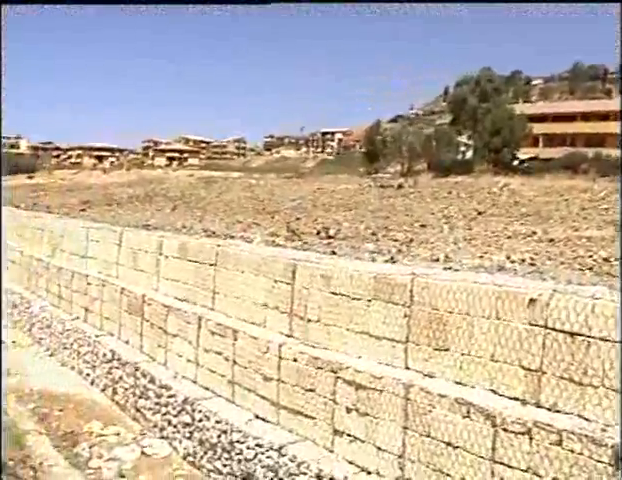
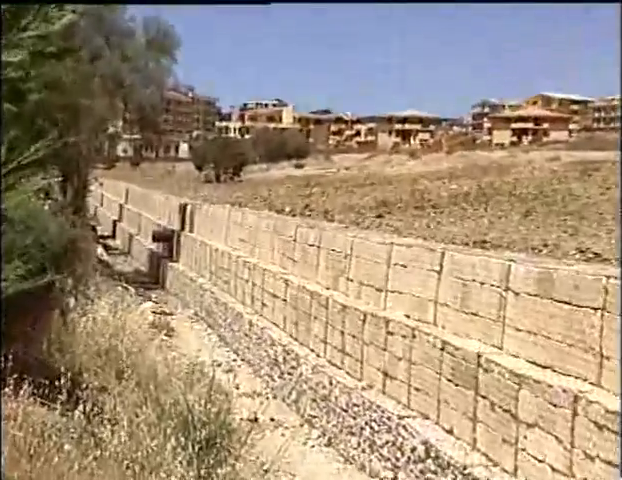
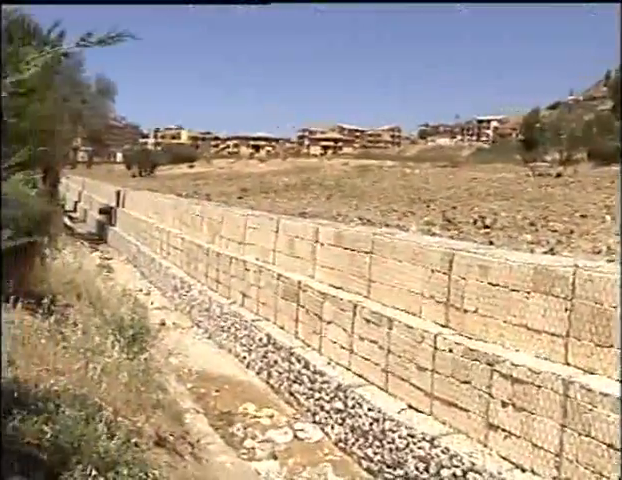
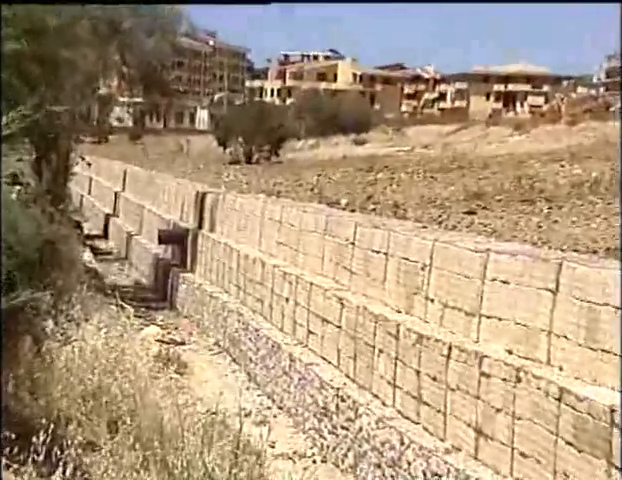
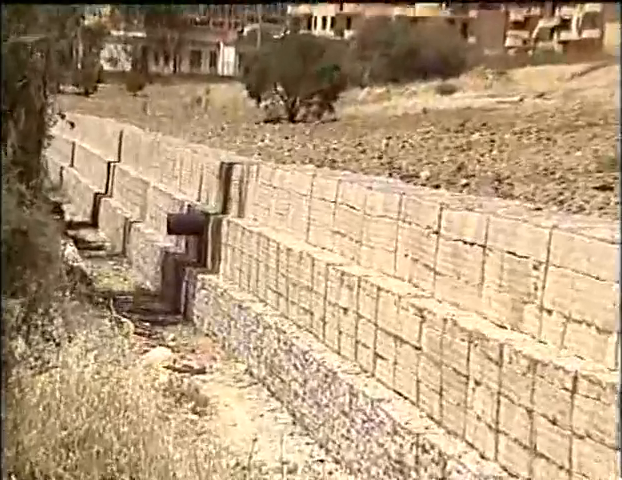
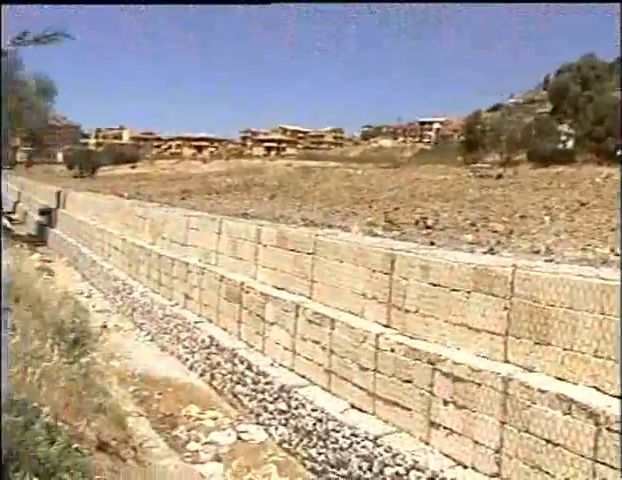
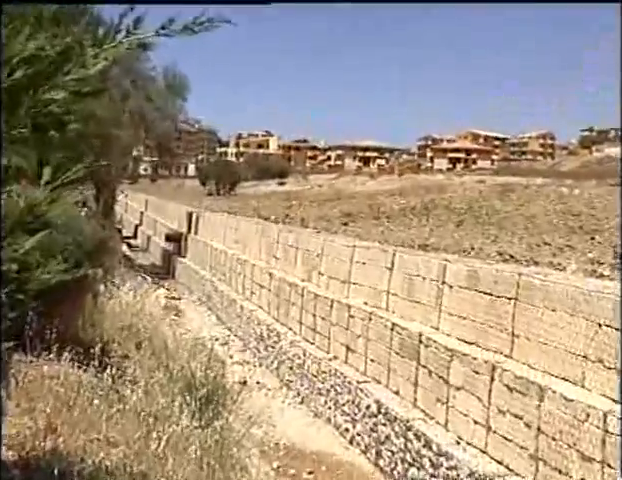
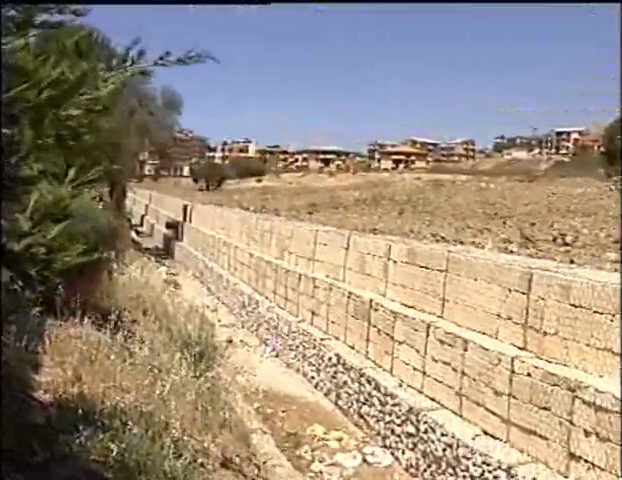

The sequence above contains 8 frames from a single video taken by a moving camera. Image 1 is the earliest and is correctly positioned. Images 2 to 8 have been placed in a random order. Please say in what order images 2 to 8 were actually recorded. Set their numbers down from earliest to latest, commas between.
6, 3, 8, 7, 2, 4, 5
